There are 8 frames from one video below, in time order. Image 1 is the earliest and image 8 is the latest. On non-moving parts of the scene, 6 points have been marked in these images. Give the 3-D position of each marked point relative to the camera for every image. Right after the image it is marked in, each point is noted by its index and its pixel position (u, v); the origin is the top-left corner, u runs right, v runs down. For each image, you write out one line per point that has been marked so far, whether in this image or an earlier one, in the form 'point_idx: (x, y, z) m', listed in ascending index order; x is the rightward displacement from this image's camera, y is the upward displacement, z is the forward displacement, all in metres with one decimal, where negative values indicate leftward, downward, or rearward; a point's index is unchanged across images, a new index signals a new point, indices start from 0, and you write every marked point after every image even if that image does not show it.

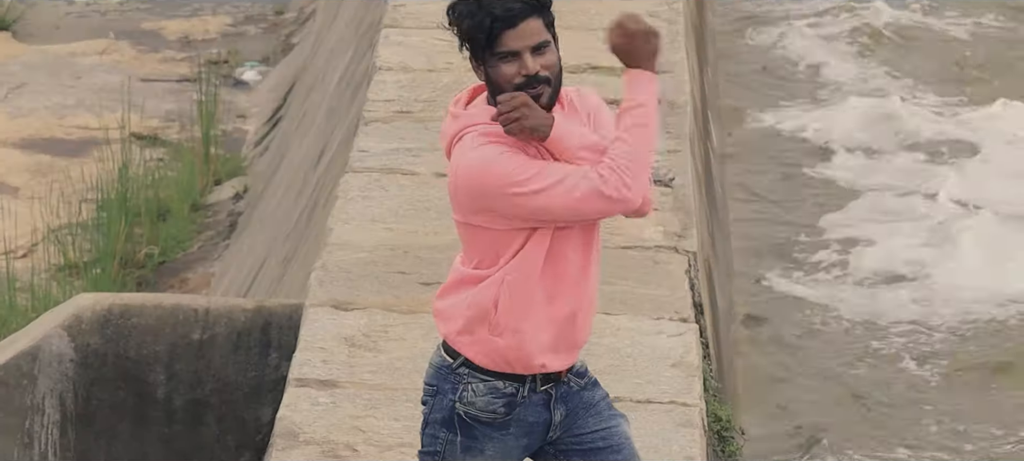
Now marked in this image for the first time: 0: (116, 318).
0: (-1.3, -0.3, +4.5) m
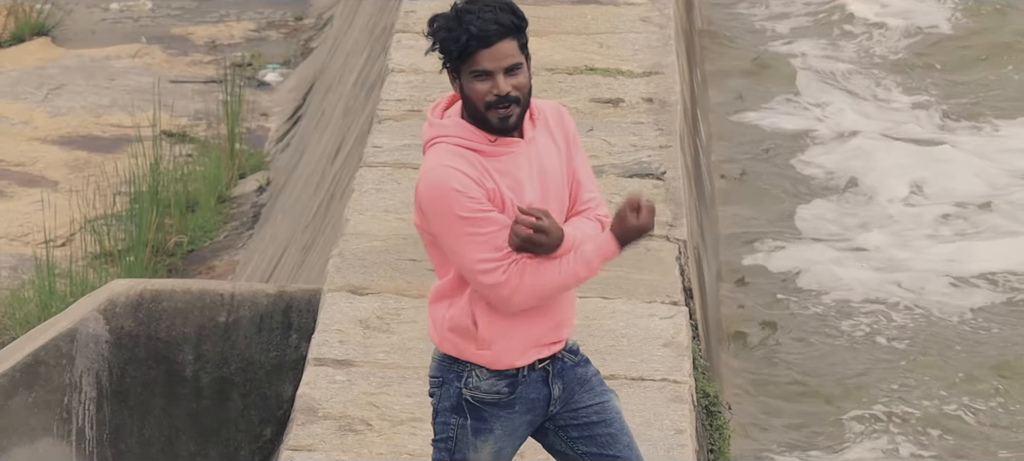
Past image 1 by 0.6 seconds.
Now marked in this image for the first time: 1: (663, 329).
0: (-1.3, -0.2, +4.8) m
1: (+0.5, -0.3, +4.5) m
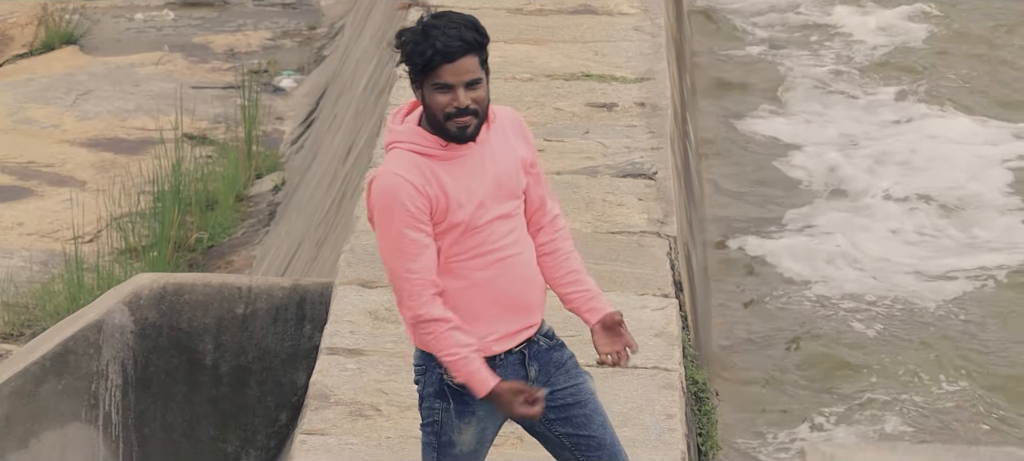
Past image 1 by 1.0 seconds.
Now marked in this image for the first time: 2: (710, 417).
0: (-1.3, -0.2, +5.1) m
1: (+0.5, -0.3, +4.8) m
2: (+0.7, -0.7, +5.1) m
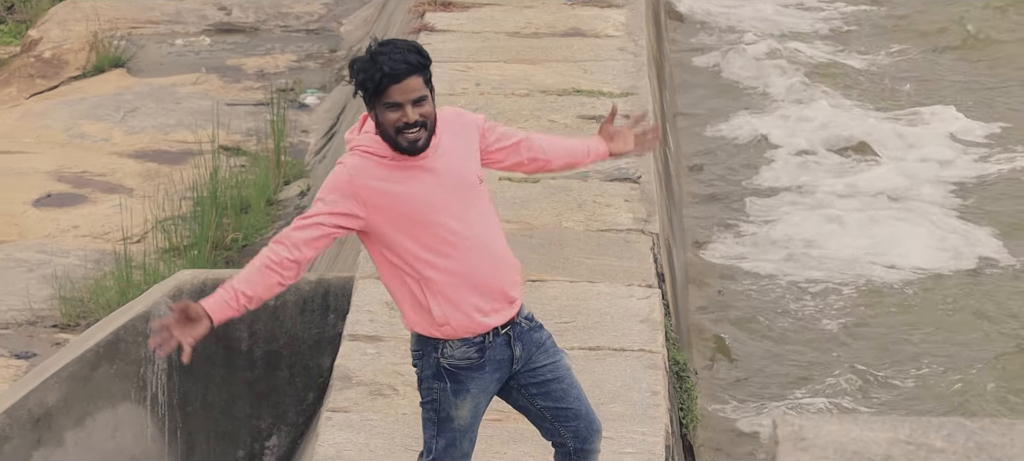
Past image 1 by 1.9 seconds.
0: (-1.3, -0.2, +5.8) m
1: (+0.5, -0.3, +5.5) m
2: (+0.7, -0.7, +5.7) m
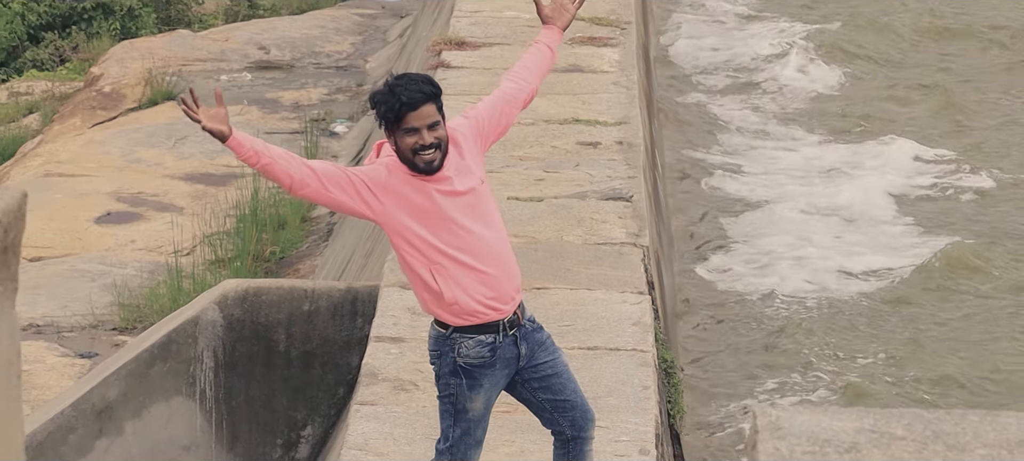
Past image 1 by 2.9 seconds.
0: (-1.2, -0.3, +6.5) m
1: (+0.5, -0.4, +6.2) m
2: (+0.8, -0.7, +6.5) m
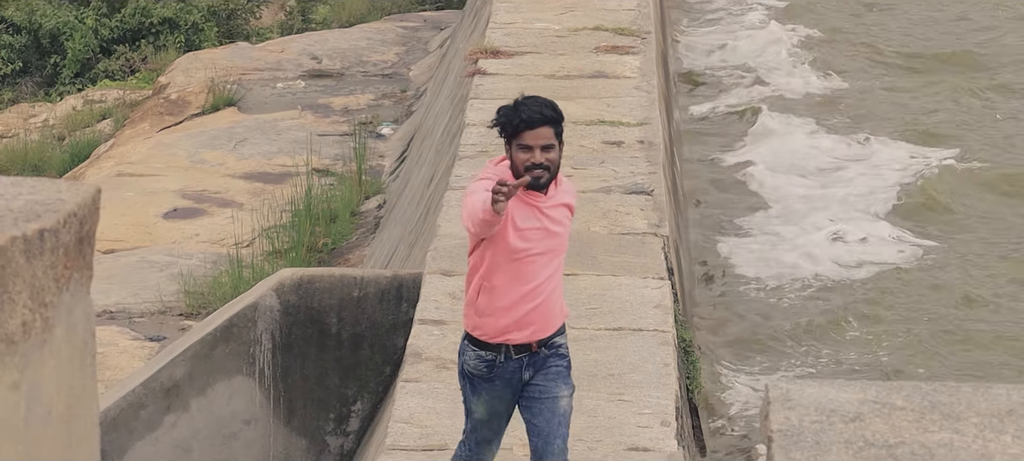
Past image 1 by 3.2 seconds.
0: (-1.1, -0.3, +7.2) m
1: (+0.7, -0.3, +6.8) m
2: (+0.9, -0.7, +7.1) m
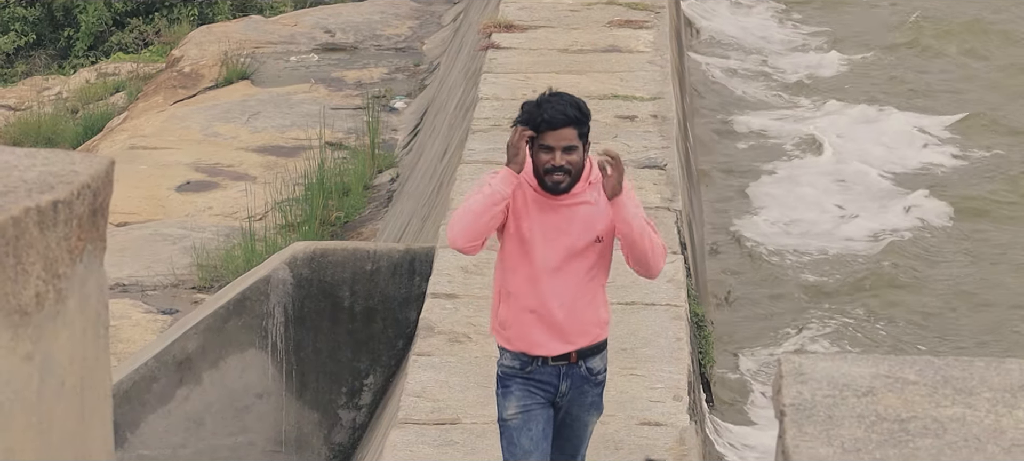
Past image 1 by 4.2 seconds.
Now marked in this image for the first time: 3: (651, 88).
0: (-1.0, -0.1, +7.2) m
1: (+0.8, -0.2, +6.8) m
2: (+1.0, -0.5, +7.1) m
3: (+0.9, +1.0, +9.0) m
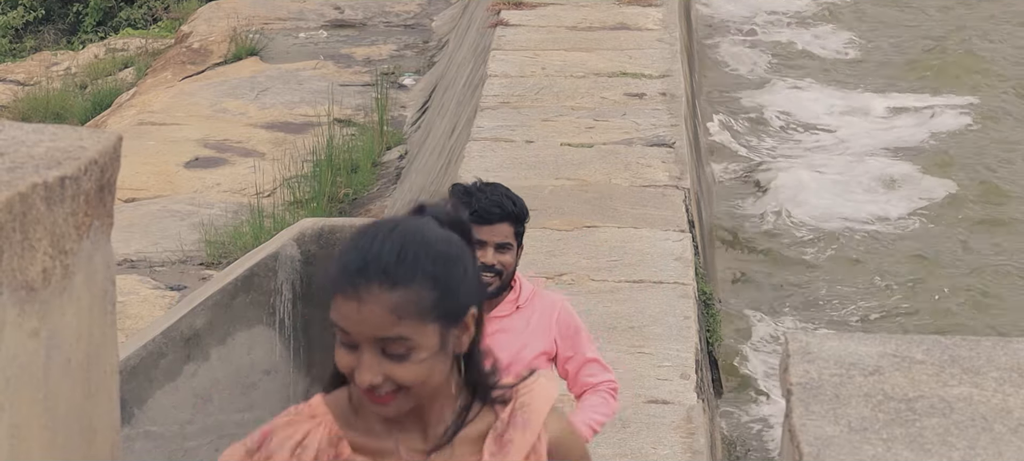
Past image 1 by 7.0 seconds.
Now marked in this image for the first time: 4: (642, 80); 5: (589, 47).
0: (-1.0, 0.0, +7.2) m
1: (+0.8, -0.1, +6.8) m
2: (+1.0, -0.4, +7.1) m
3: (+1.0, +1.1, +9.0) m
4: (+0.8, +0.9, +8.4) m
5: (+0.5, +1.3, +9.4) m
